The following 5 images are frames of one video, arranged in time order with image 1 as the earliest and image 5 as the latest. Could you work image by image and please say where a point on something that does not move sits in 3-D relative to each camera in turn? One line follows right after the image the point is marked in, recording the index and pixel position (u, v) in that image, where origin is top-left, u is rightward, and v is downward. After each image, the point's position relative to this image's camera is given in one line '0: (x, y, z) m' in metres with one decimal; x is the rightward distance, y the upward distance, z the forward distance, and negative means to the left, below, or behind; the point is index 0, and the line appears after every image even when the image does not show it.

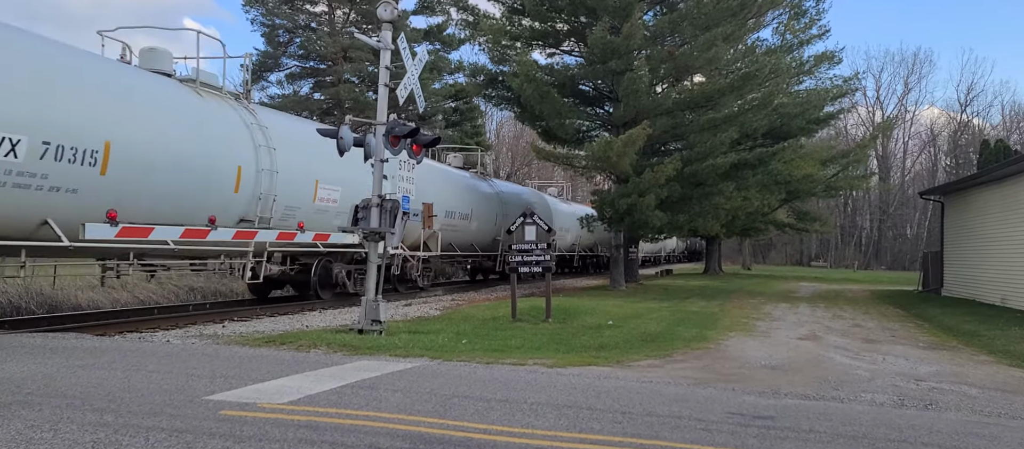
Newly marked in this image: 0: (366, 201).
0: (-2.1, +0.4, +10.8) m
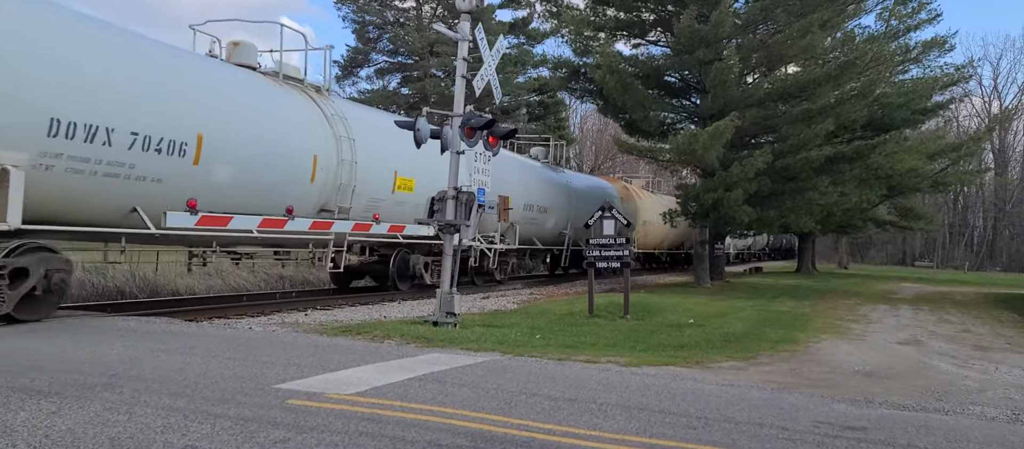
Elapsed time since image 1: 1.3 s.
0: (-1.0, +0.5, +10.8) m
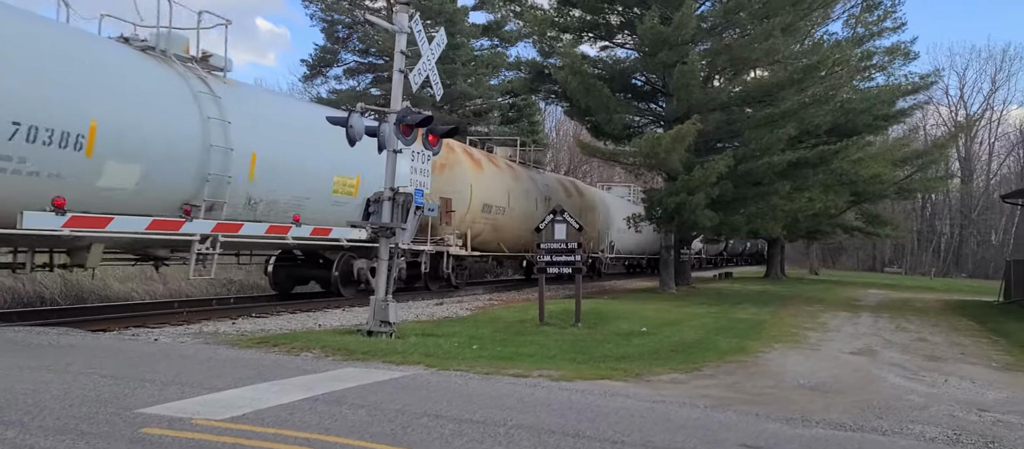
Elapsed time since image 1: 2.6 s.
0: (-1.8, +0.4, +10.3) m
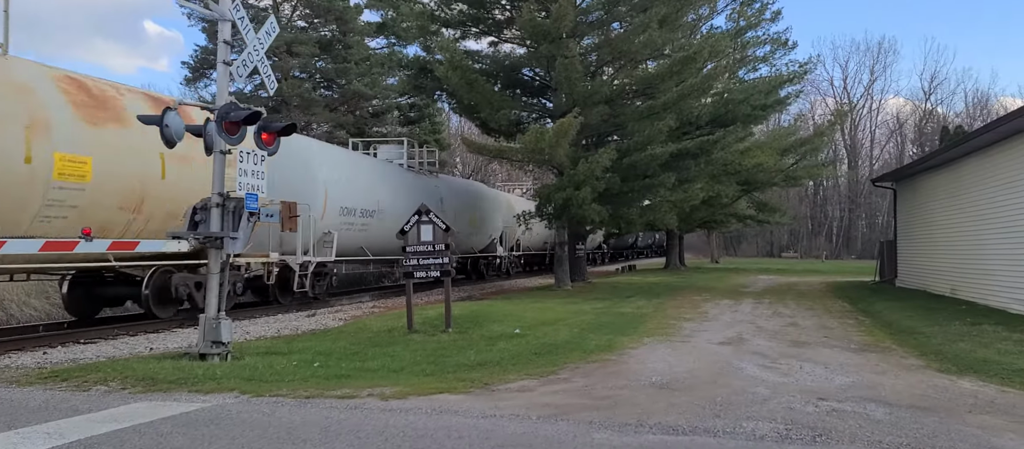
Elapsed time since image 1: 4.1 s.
0: (-3.7, +0.3, +9.4) m
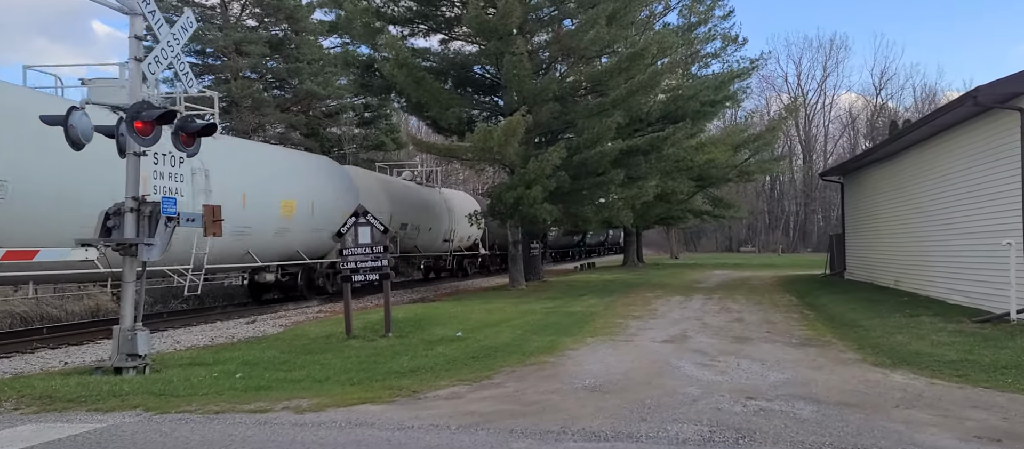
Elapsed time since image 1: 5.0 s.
0: (-4.6, +0.2, +8.9) m
